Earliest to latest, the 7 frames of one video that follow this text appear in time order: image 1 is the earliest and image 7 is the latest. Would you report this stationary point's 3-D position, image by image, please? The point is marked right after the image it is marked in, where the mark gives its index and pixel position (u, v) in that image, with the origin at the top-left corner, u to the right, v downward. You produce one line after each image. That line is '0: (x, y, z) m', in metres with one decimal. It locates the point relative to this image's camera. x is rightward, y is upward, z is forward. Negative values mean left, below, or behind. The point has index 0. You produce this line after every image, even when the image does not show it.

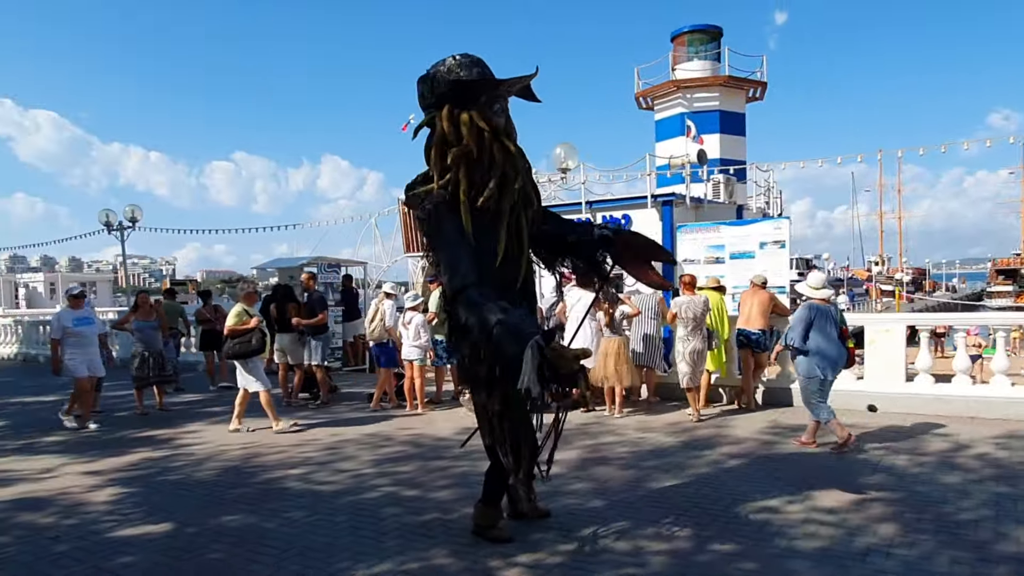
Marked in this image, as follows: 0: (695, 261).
0: (+2.7, +0.4, +10.5) m
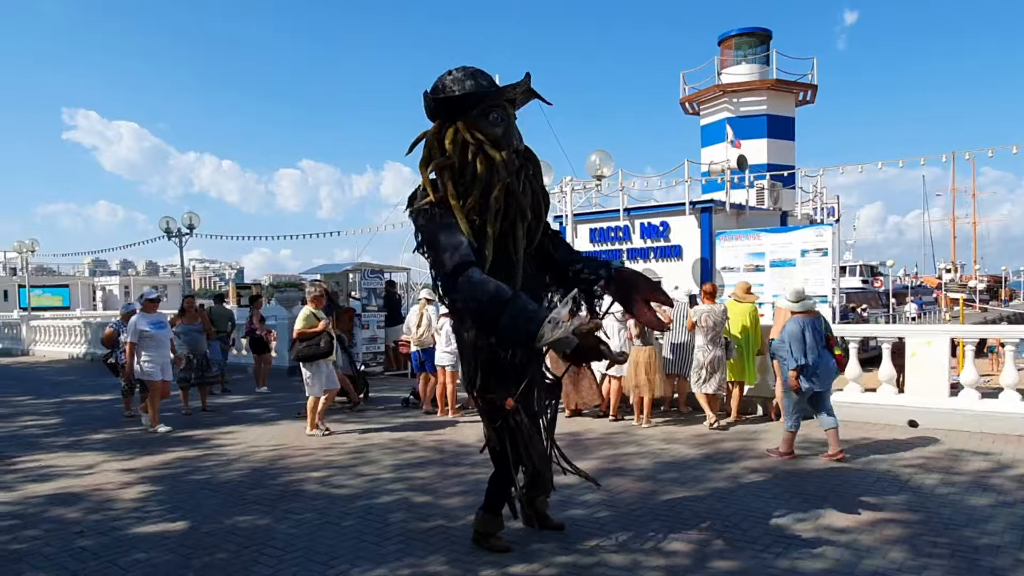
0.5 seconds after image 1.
0: (+3.2, +0.3, +10.3) m
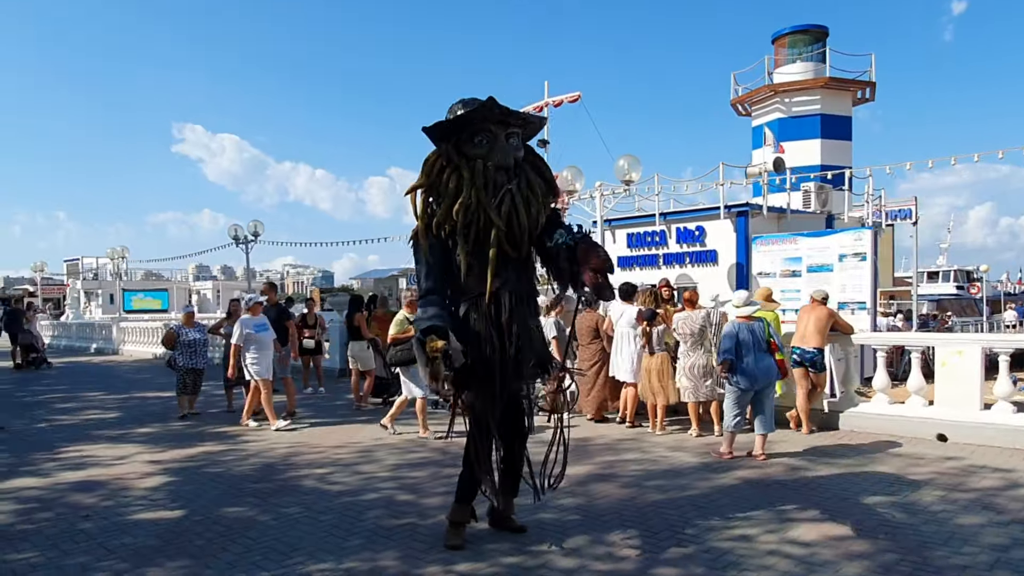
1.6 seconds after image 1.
0: (+3.6, +0.2, +10.0) m
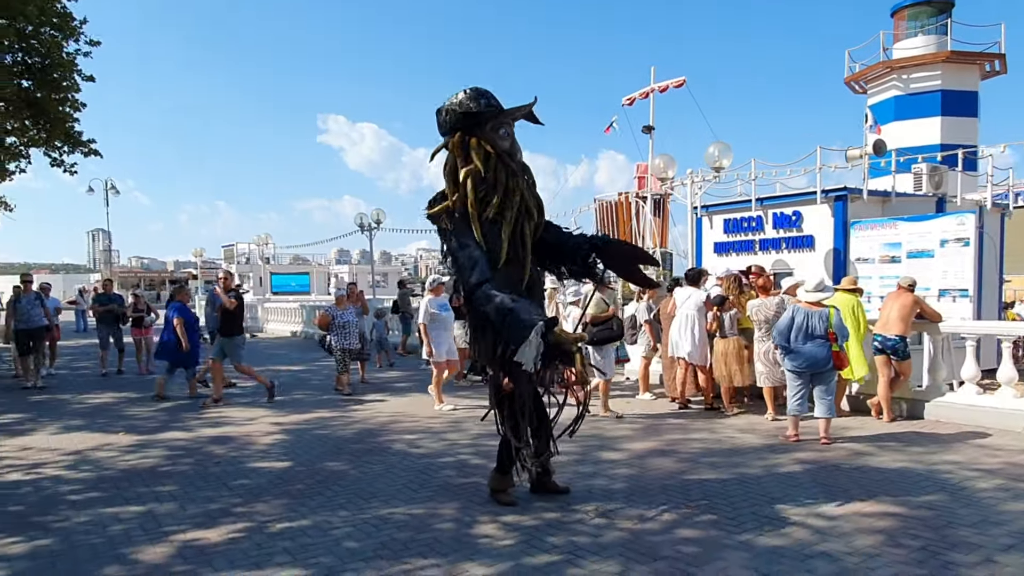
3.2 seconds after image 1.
0: (+4.8, +0.4, +9.8) m
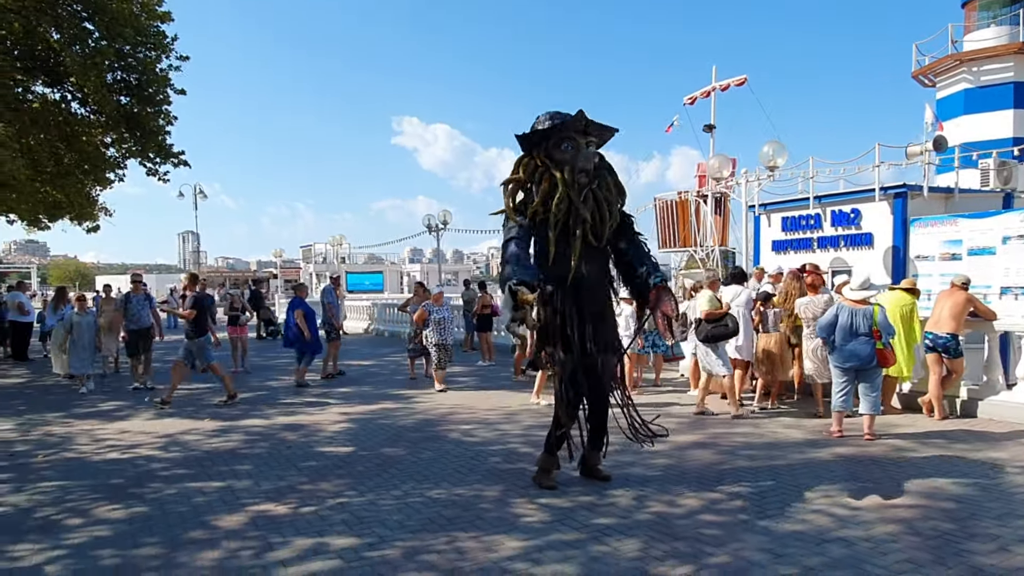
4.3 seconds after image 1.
0: (+5.6, +0.4, +9.7) m
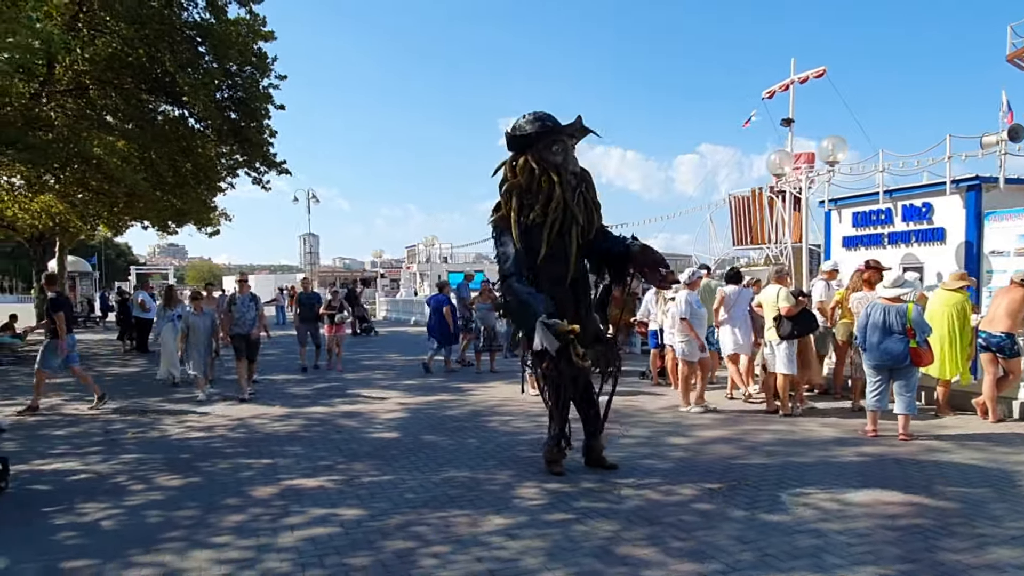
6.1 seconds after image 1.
0: (+6.2, +0.4, +9.2) m
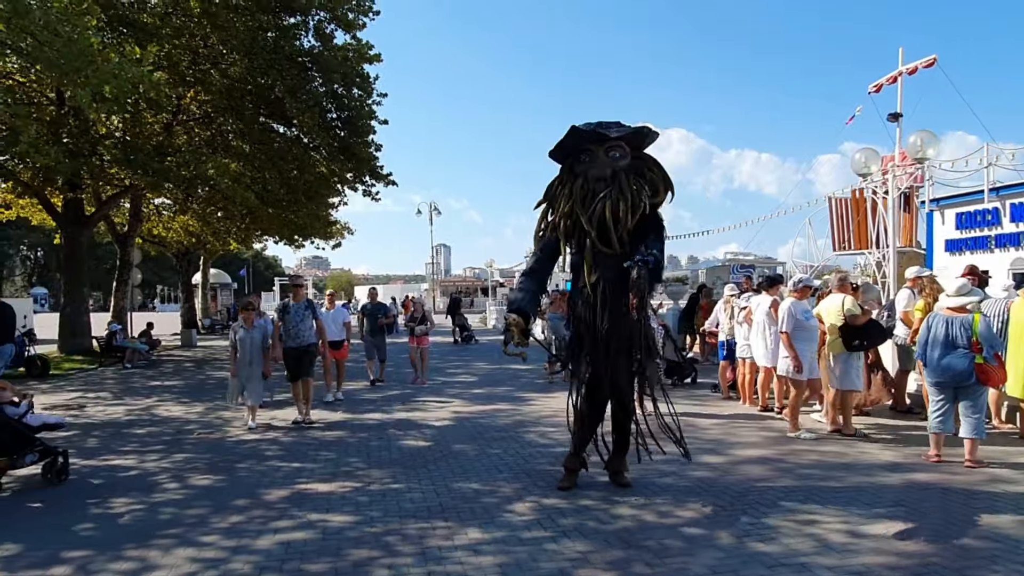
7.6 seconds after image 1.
0: (+6.8, +0.3, +8.0) m
